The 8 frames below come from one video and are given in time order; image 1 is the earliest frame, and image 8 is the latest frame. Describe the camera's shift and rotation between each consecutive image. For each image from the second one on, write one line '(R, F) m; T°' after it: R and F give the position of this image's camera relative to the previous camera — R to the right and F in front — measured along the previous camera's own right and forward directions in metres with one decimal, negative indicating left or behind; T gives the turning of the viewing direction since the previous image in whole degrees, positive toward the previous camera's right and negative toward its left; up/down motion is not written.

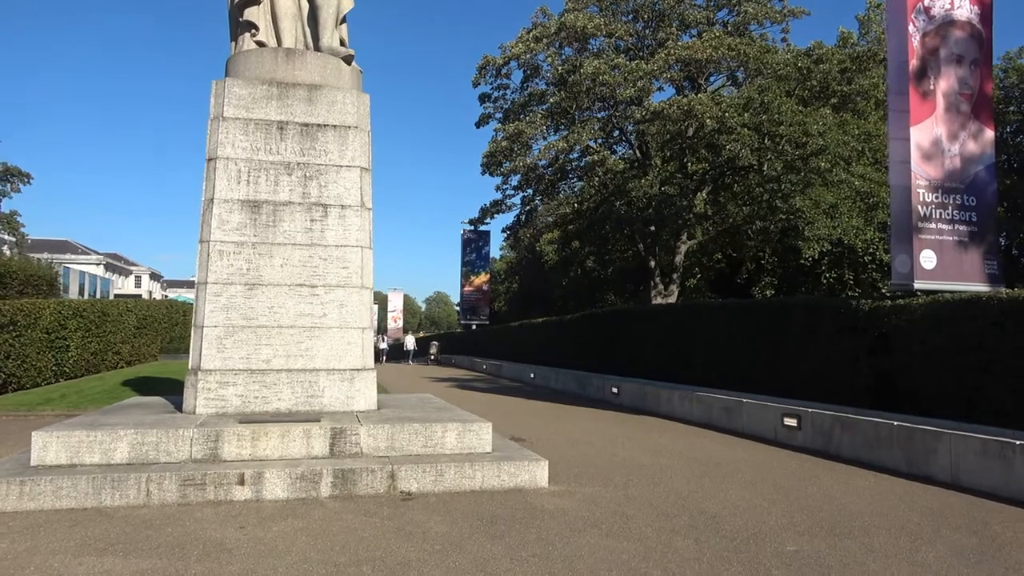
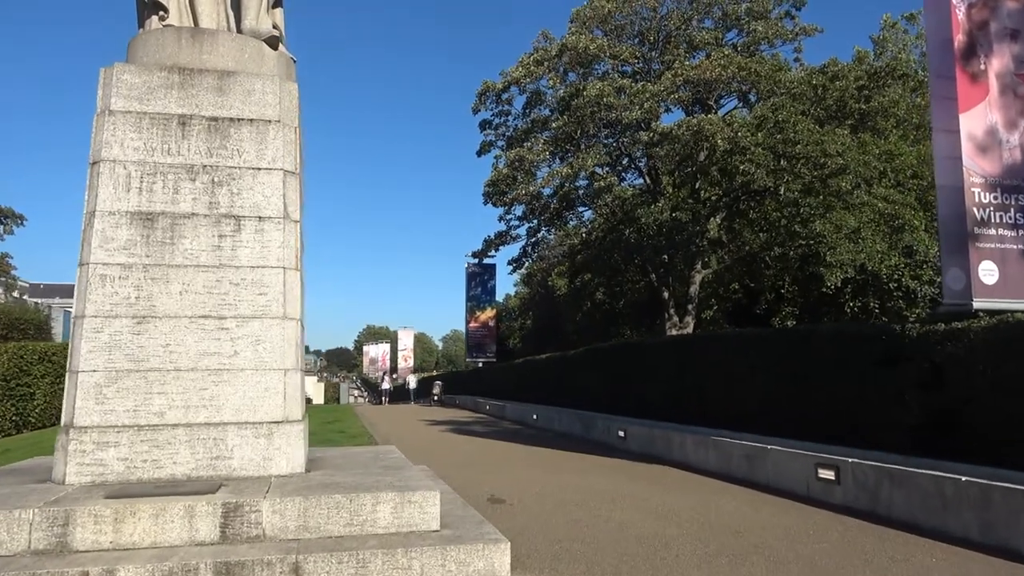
(+0.5, +1.8) m; -1°
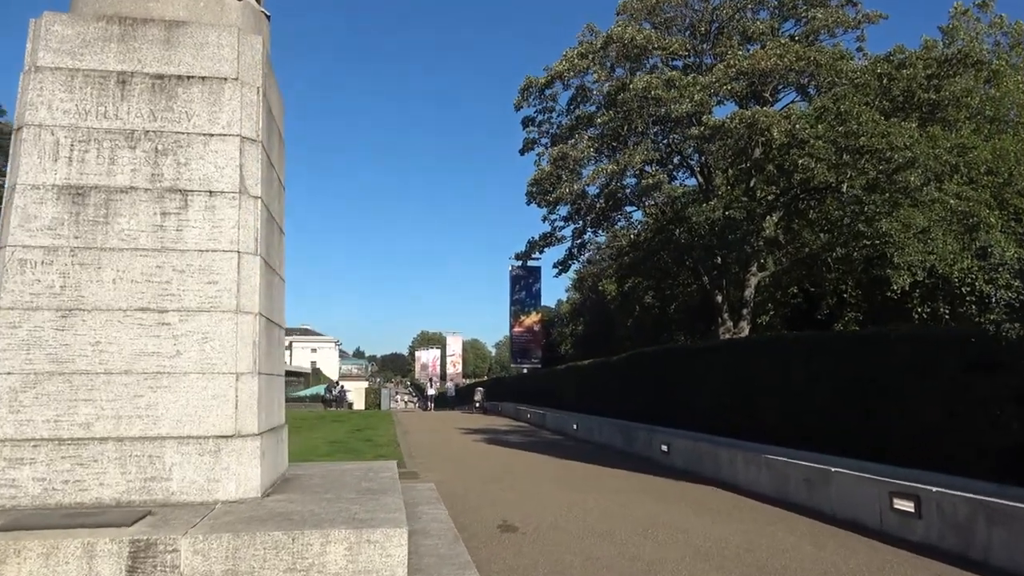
(+0.4, +1.3) m; -4°
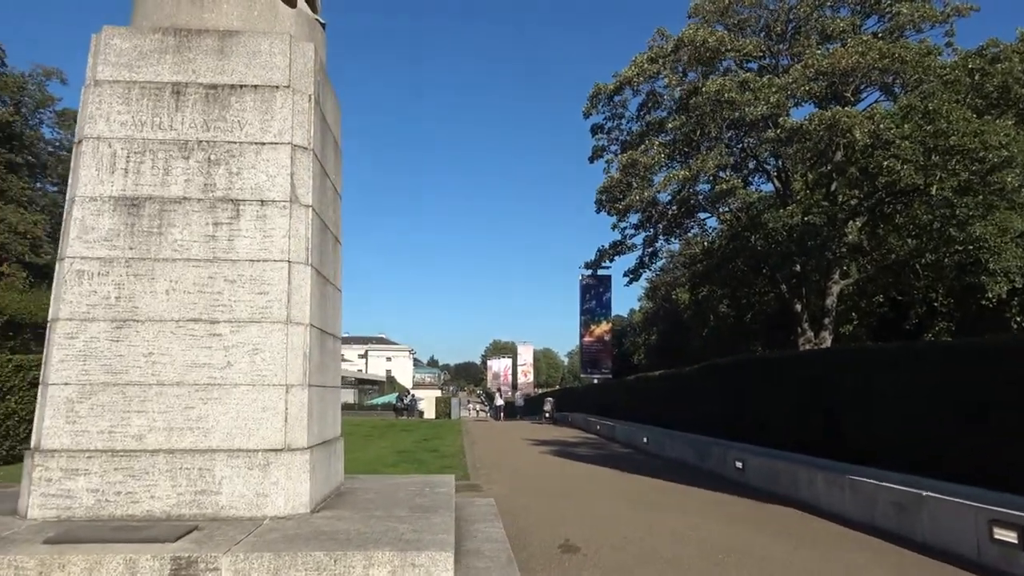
(+0.1, +0.3) m; -6°
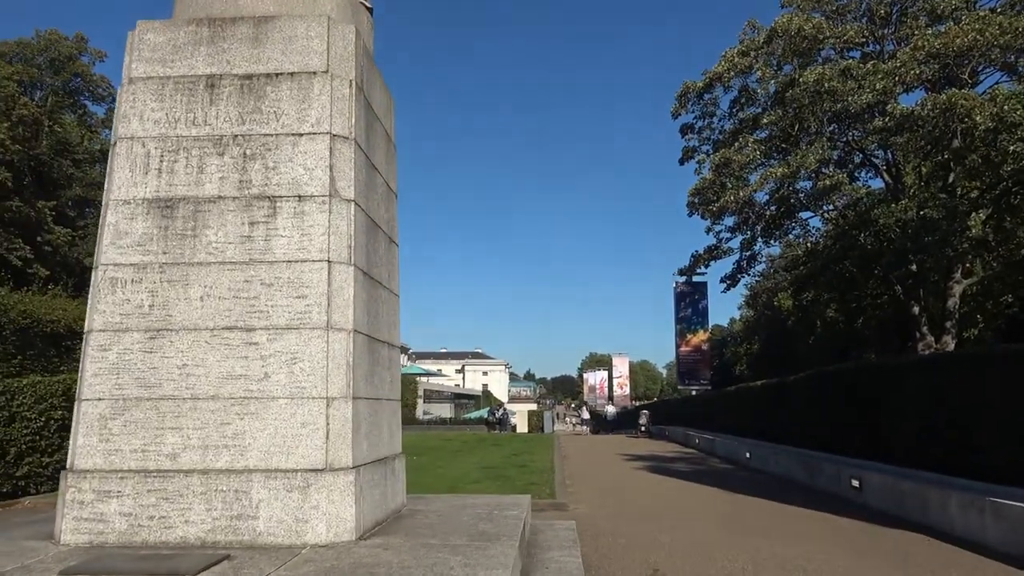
(+0.2, +0.7) m; -7°
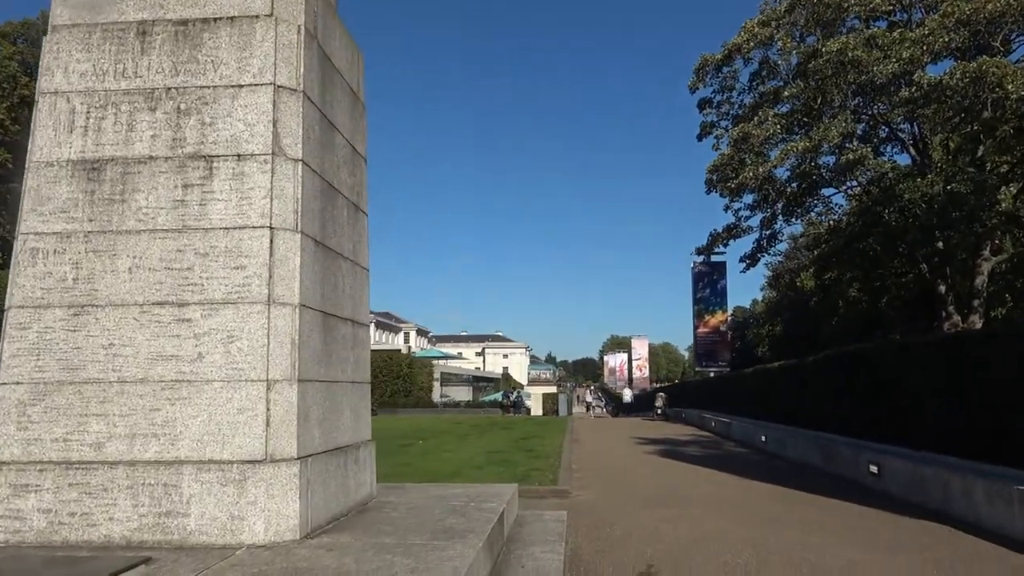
(+0.4, +0.6) m; -2°
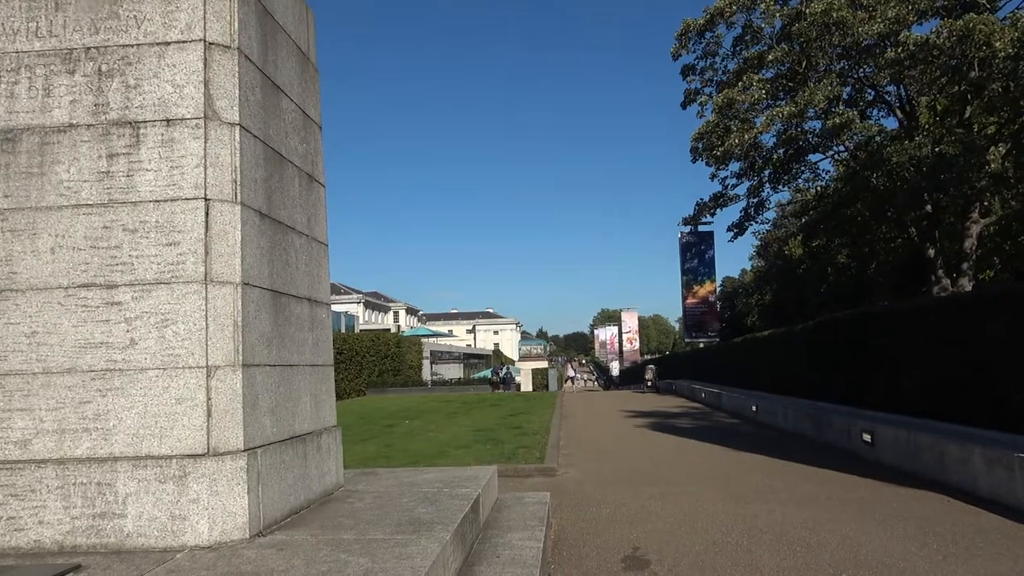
(+0.2, +0.4) m; +1°
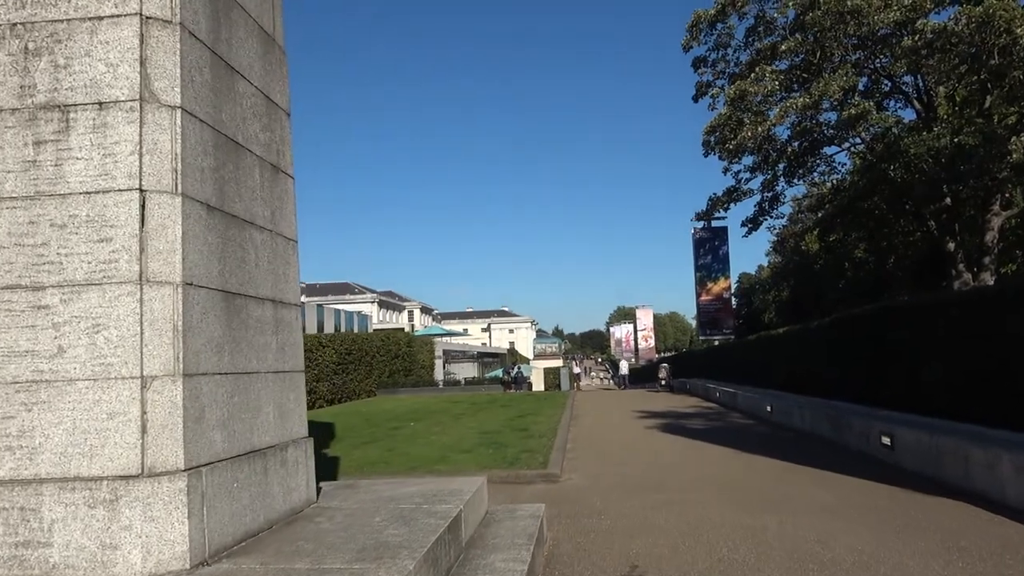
(+0.2, +0.5) m; -1°
